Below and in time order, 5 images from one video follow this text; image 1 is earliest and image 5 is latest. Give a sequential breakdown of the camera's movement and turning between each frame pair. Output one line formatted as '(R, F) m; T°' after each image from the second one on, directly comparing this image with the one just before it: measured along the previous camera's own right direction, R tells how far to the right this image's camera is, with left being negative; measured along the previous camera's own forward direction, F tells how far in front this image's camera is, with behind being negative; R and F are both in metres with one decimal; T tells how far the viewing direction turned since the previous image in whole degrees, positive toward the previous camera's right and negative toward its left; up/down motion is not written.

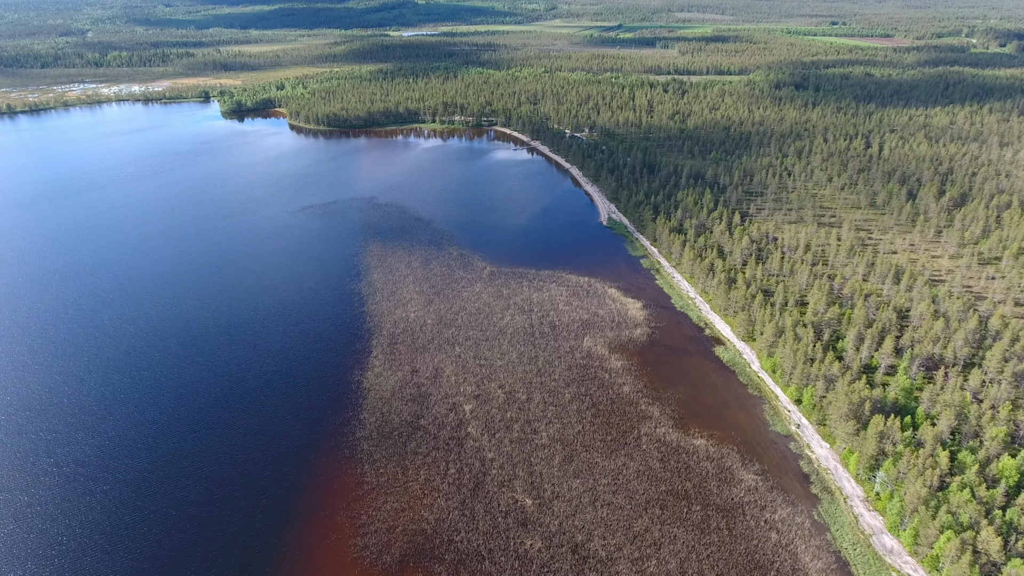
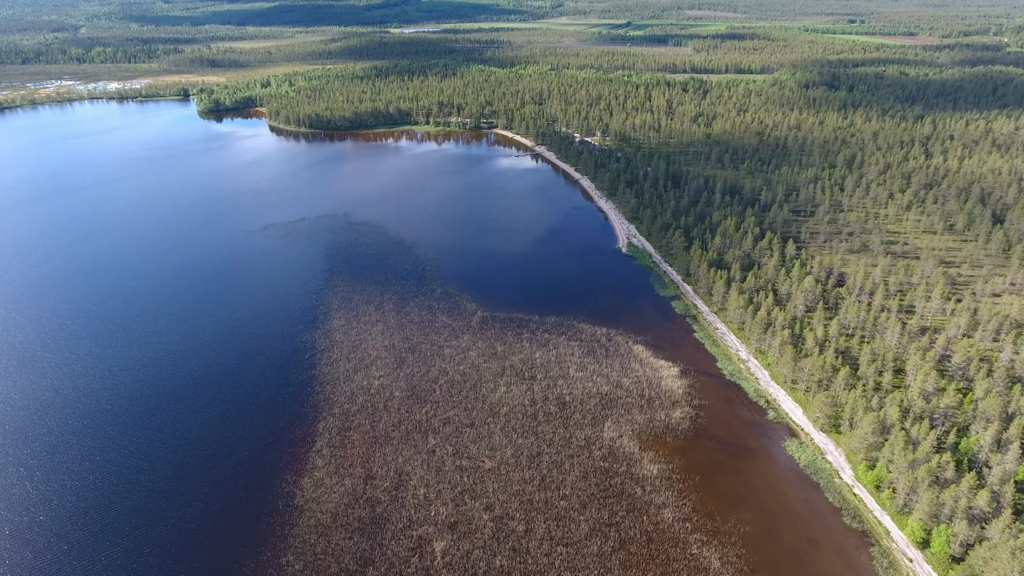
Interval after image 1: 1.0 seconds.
(+0.9, +21.9) m; 0°
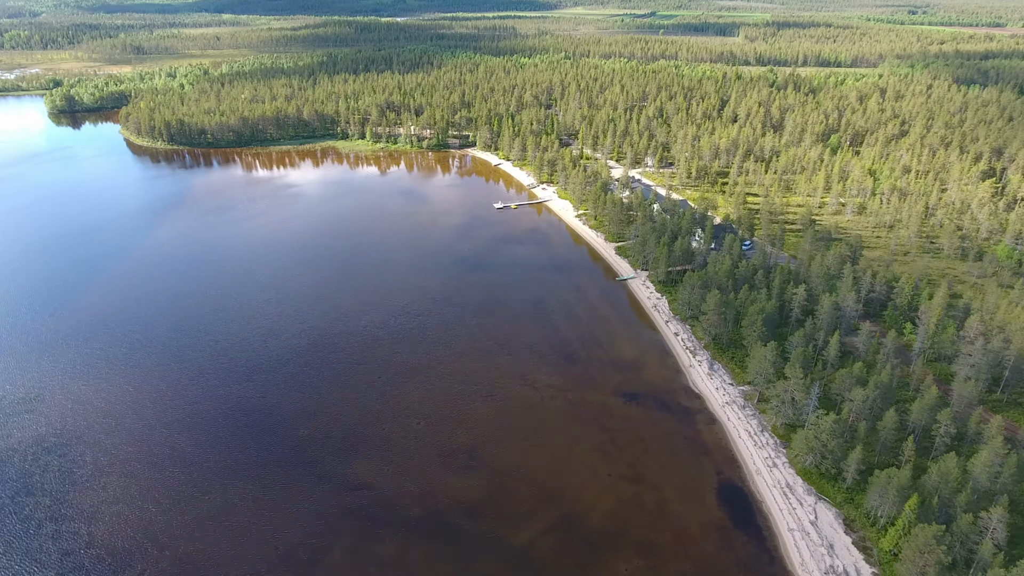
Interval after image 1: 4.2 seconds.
(+4.3, +75.4) m; -1°
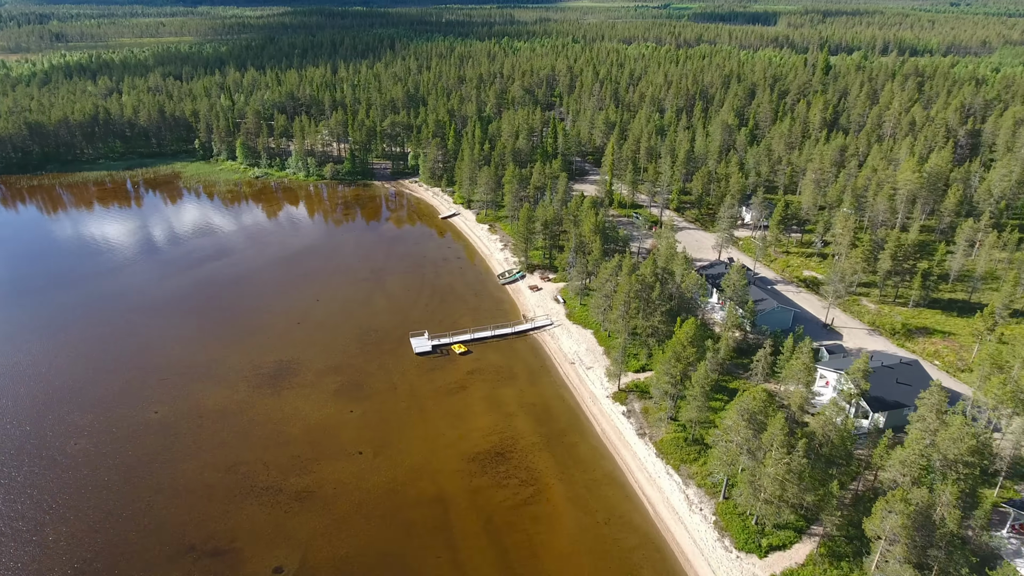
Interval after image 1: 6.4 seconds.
(+3.3, +48.4) m; 0°
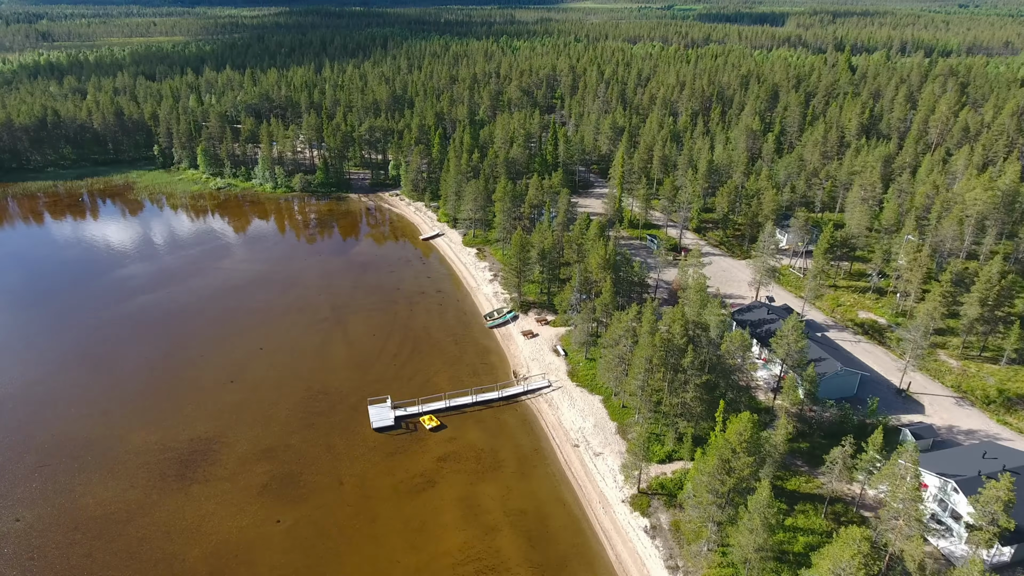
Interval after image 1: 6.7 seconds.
(+0.6, +7.6) m; 0°
